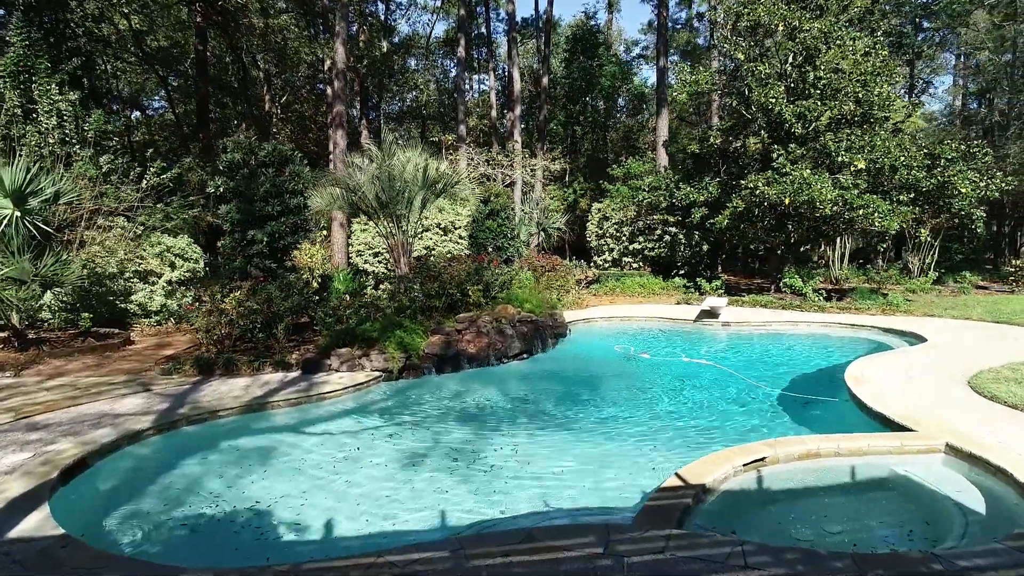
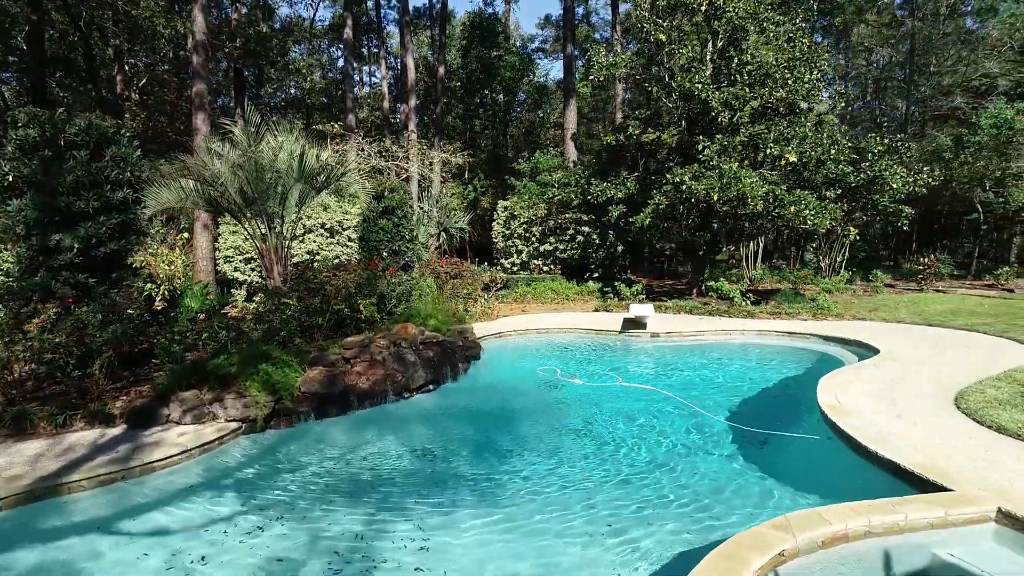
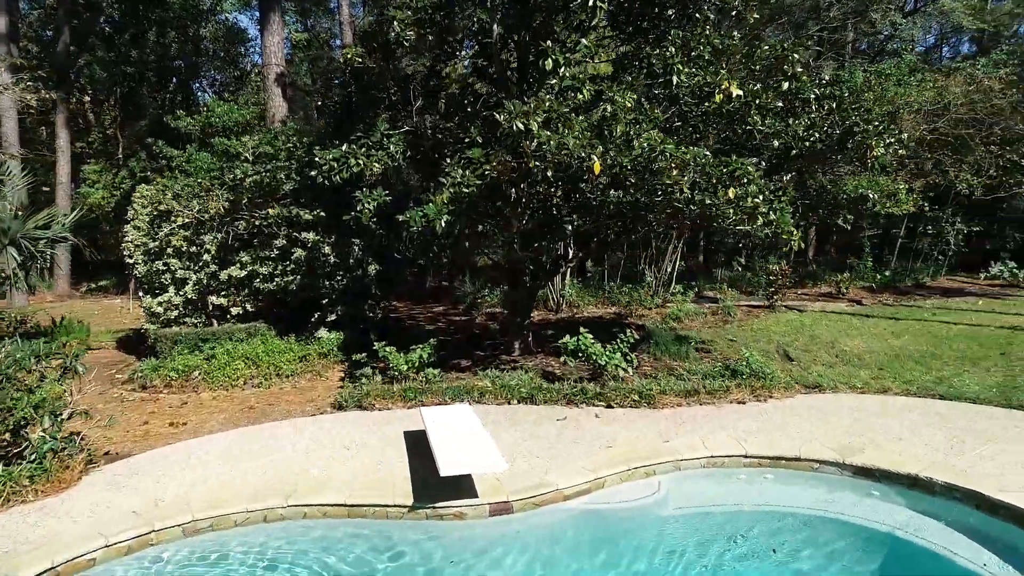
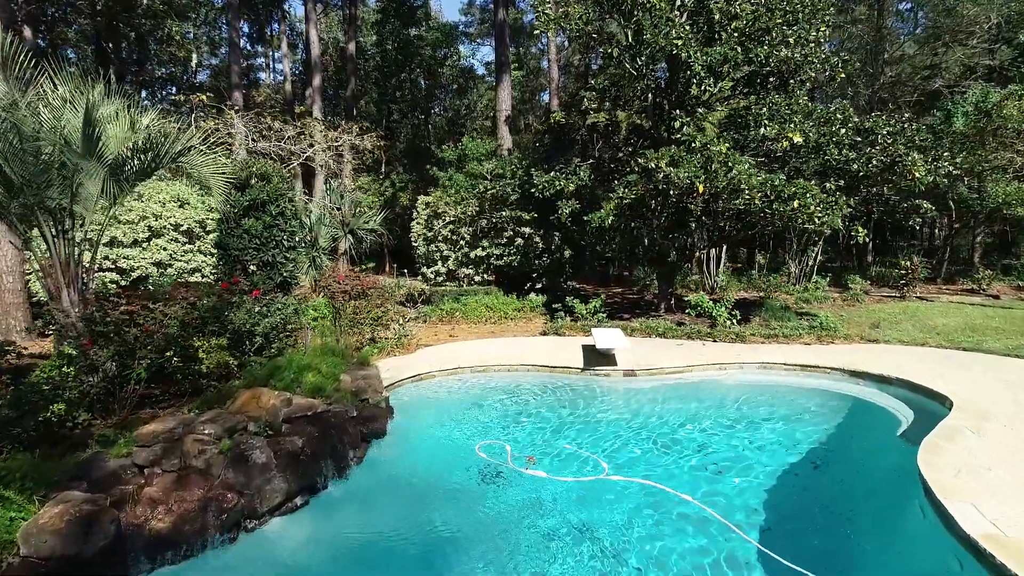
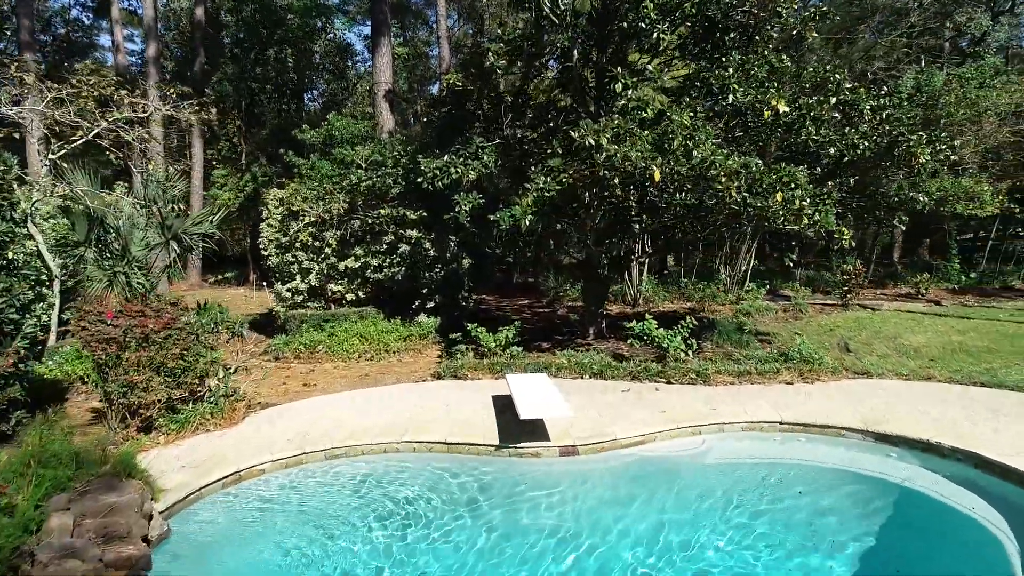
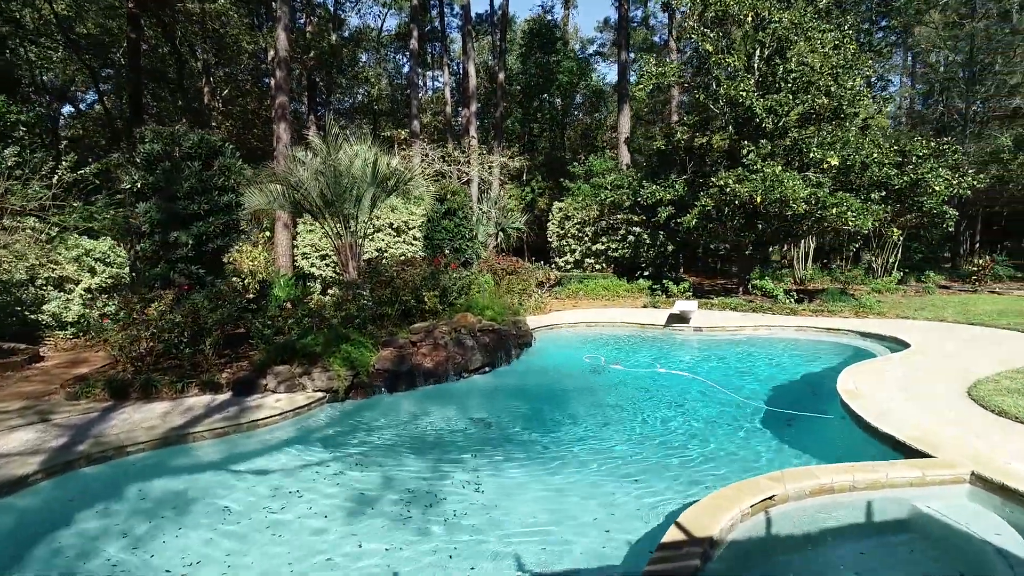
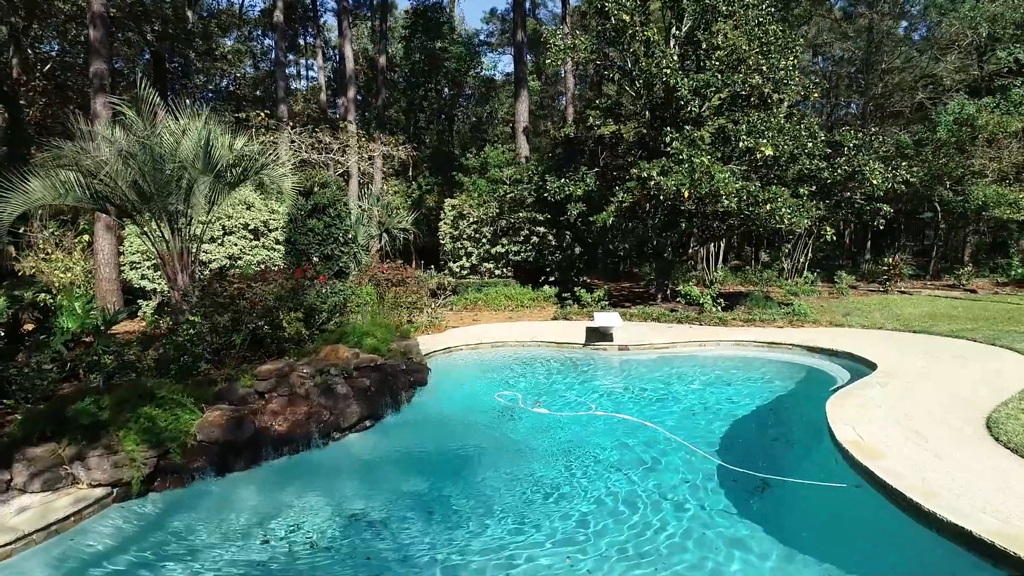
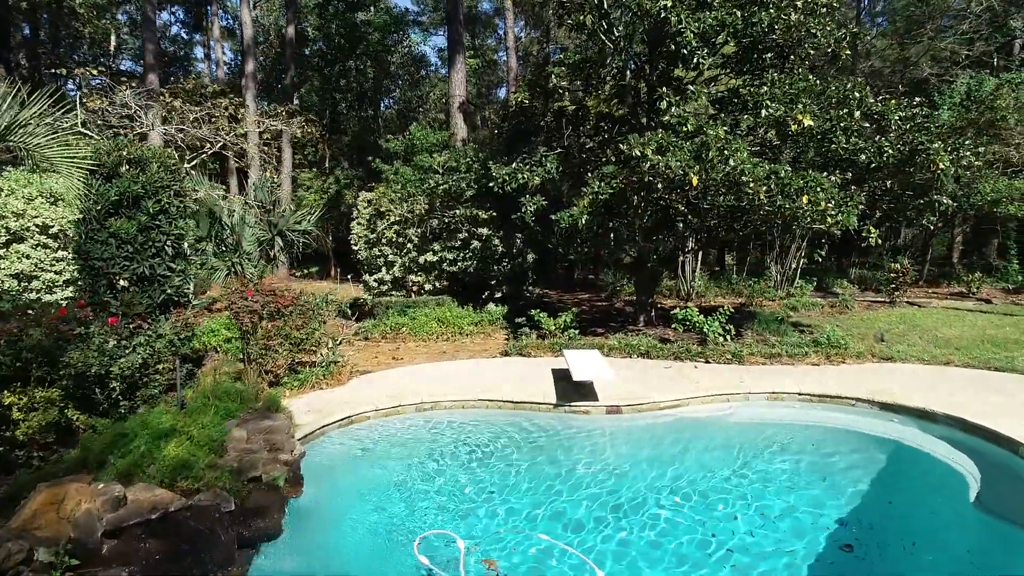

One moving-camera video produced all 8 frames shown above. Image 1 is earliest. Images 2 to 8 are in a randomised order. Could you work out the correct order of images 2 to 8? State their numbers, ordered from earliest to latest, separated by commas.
6, 2, 7, 4, 8, 5, 3
